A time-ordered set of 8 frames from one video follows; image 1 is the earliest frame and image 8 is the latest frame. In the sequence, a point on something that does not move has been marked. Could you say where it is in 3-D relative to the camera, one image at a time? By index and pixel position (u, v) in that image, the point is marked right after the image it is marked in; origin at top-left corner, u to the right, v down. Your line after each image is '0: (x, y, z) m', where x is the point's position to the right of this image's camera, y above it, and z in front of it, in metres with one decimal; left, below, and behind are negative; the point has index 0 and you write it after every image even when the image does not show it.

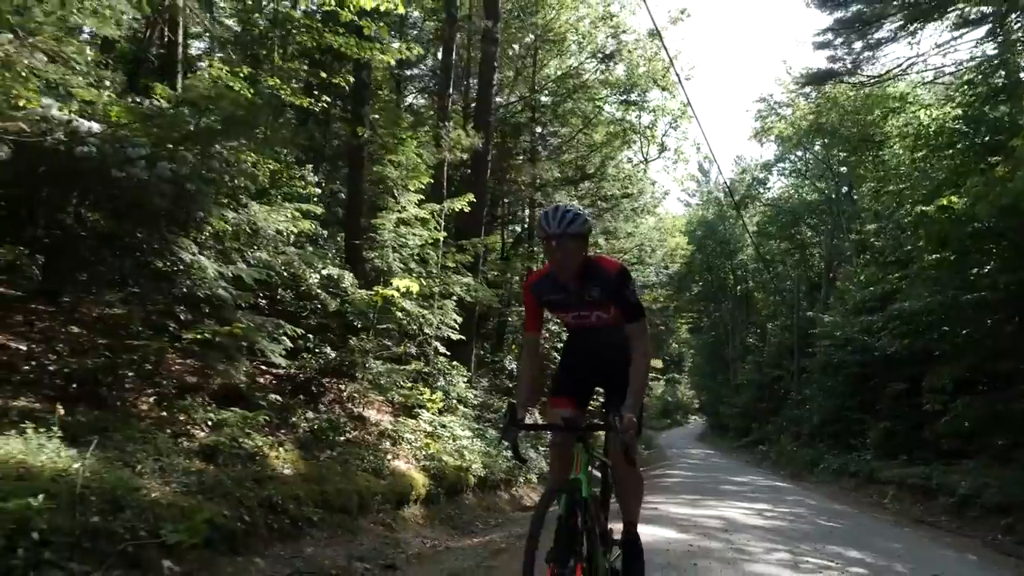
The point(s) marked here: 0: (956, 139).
0: (+8.6, +2.8, +16.0) m
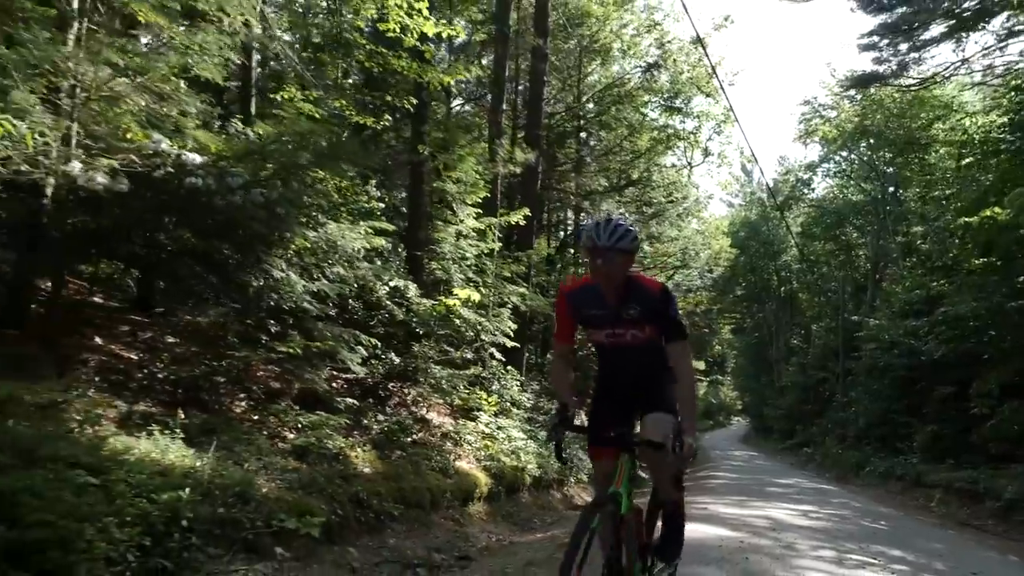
0: (+9.6, +2.7, +16.1) m
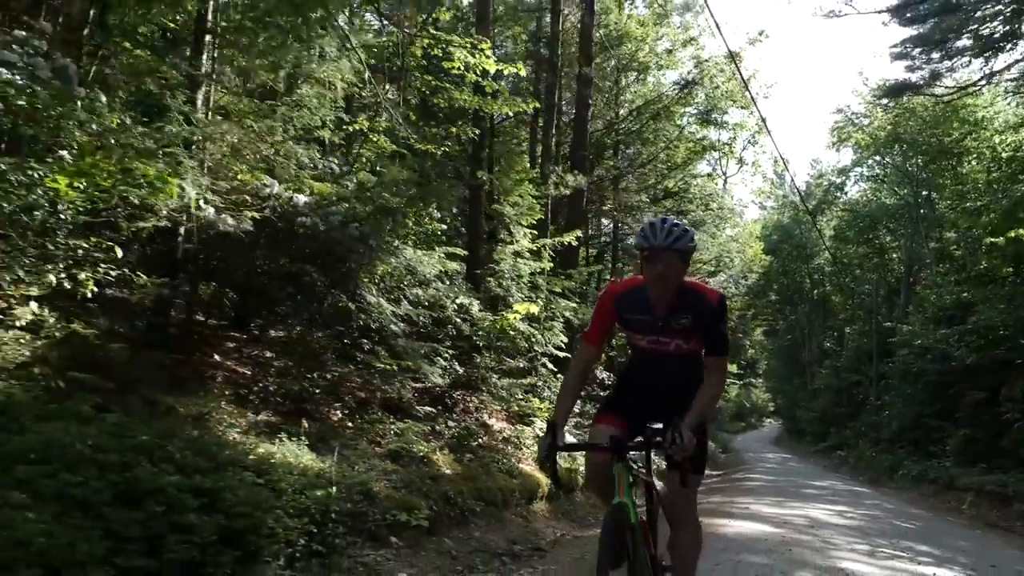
0: (+10.6, +2.5, +16.8) m
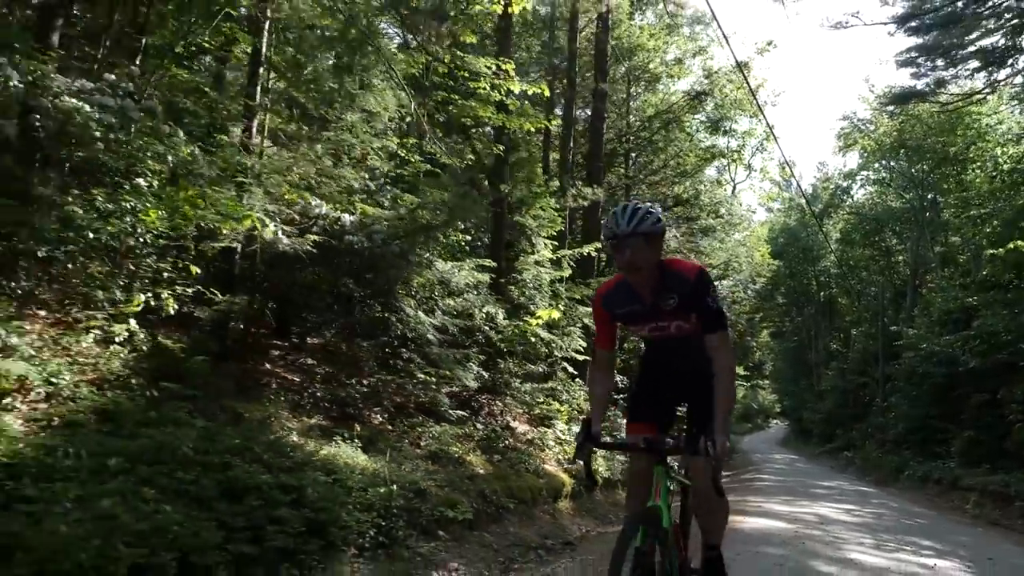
0: (+11.0, +2.4, +17.3) m
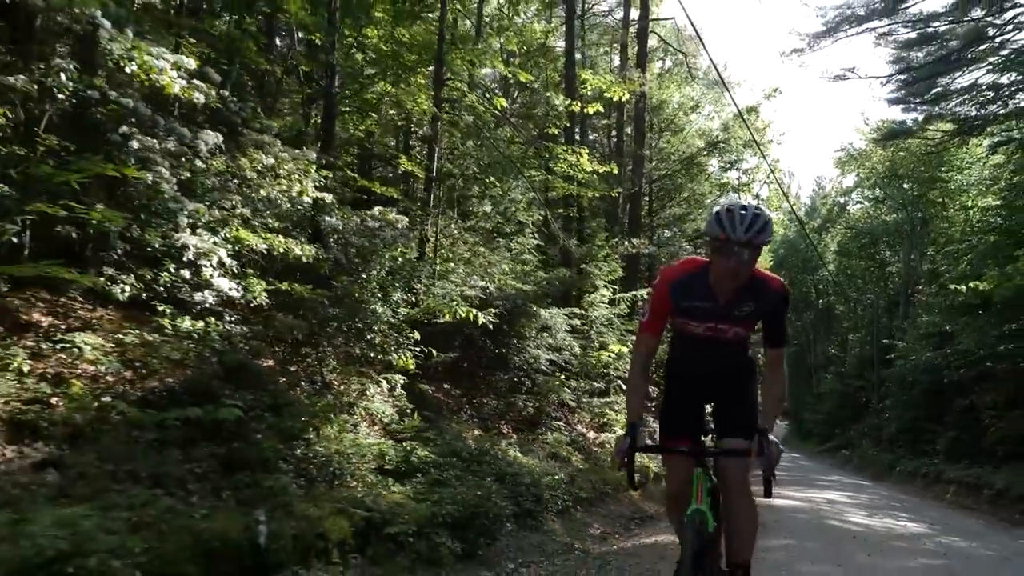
0: (+12.4, +1.7, +21.0) m
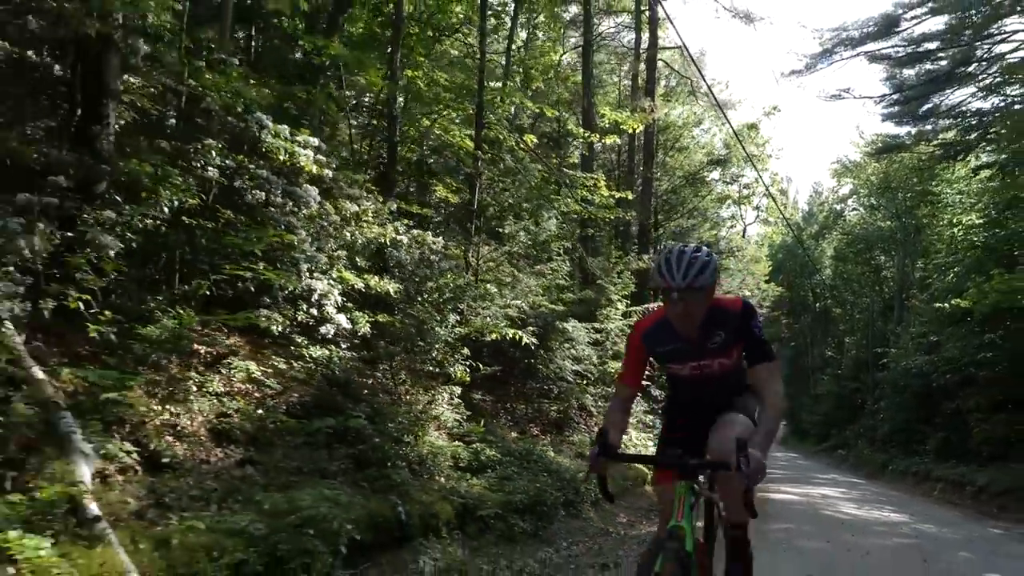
0: (+13.0, +1.3, +22.8) m
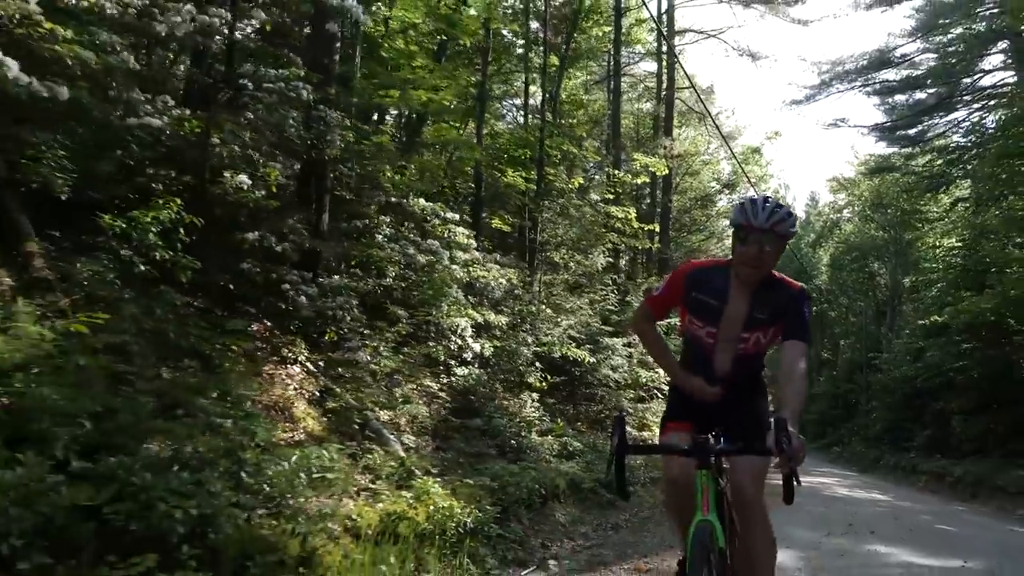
0: (+14.1, +0.8, +25.9) m
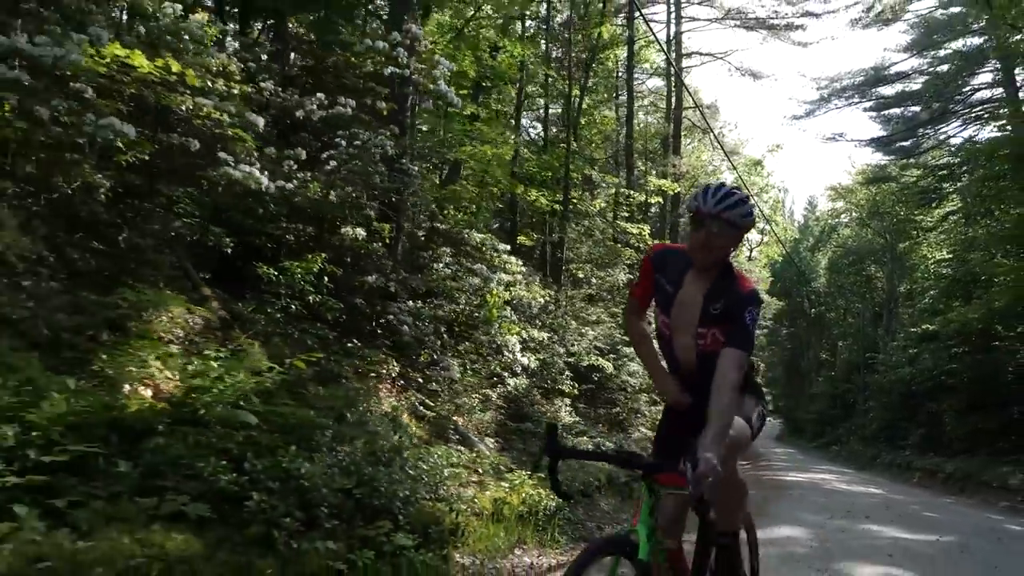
0: (+14.8, +0.5, +27.7) m
